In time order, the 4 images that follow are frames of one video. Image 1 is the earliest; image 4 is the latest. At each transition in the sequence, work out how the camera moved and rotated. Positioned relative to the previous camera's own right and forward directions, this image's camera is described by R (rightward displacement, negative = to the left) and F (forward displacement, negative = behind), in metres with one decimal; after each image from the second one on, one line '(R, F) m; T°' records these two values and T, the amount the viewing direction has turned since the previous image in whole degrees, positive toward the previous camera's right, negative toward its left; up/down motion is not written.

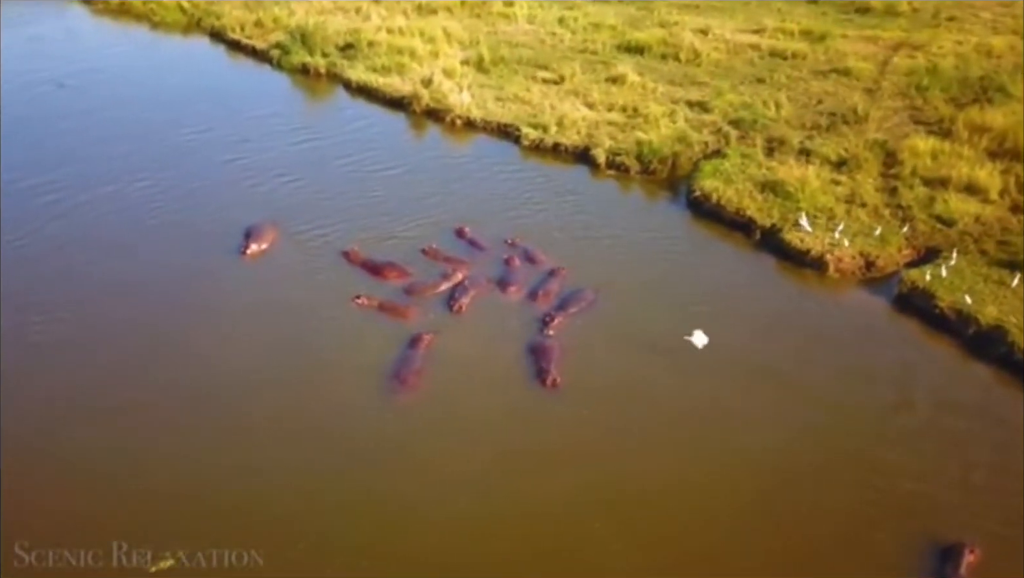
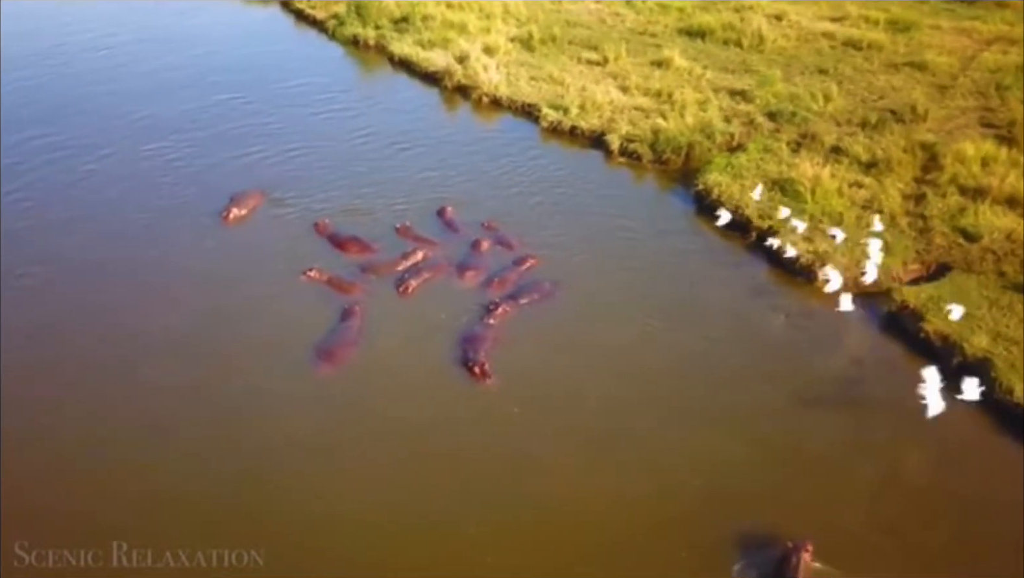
(+0.3, +0.9) m; -4°
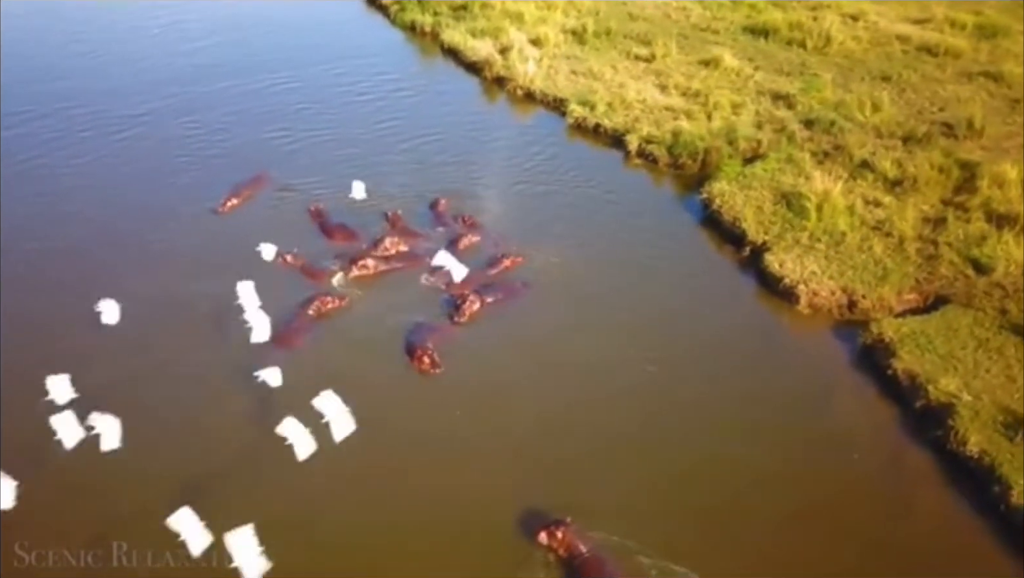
(+0.4, +0.6) m; -4°
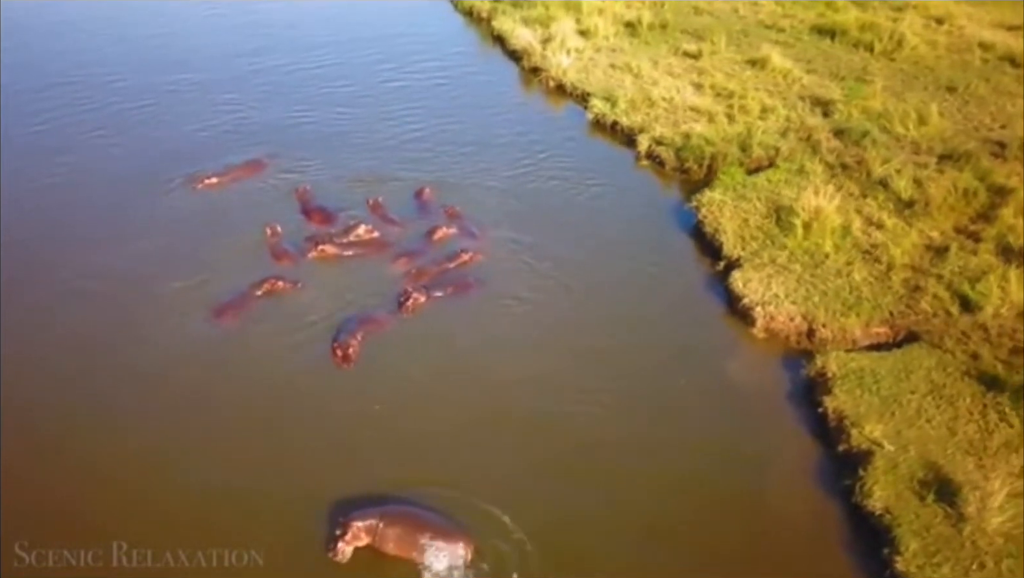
(+0.4, +0.7) m; -4°
